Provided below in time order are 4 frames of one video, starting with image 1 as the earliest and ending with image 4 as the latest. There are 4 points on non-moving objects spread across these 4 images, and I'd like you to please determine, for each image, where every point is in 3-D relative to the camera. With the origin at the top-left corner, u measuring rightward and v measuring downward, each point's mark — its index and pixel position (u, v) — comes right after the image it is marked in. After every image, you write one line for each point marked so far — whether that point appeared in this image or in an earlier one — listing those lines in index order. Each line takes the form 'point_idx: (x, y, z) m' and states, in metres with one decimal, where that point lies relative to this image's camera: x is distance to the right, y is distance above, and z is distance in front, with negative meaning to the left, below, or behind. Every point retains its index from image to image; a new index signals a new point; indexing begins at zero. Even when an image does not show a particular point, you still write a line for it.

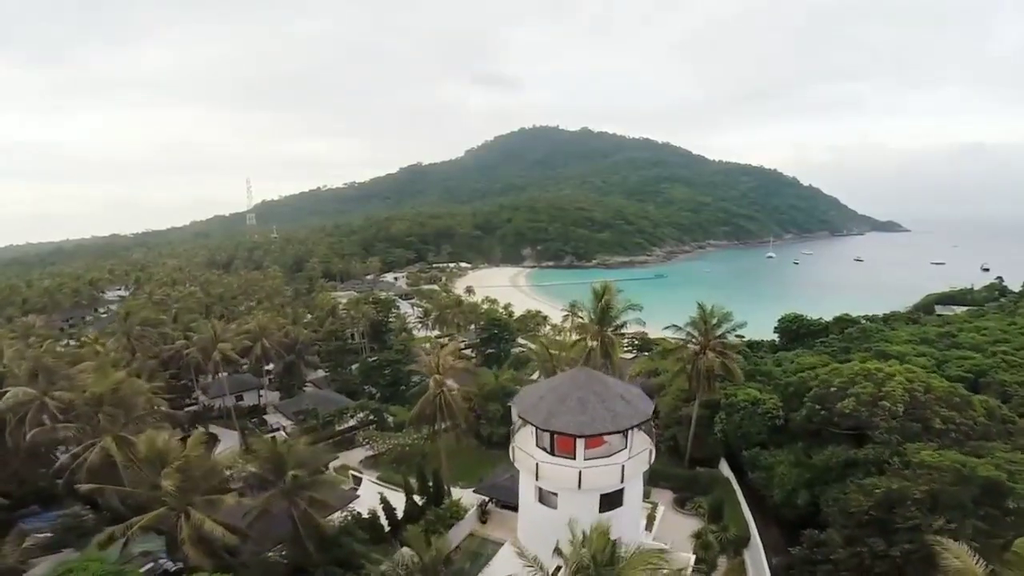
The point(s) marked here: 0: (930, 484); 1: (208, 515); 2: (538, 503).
0: (+13.6, -6.4, +17.7) m
1: (-9.8, -7.1, +17.4) m
2: (+0.7, -6.0, +15.1) m
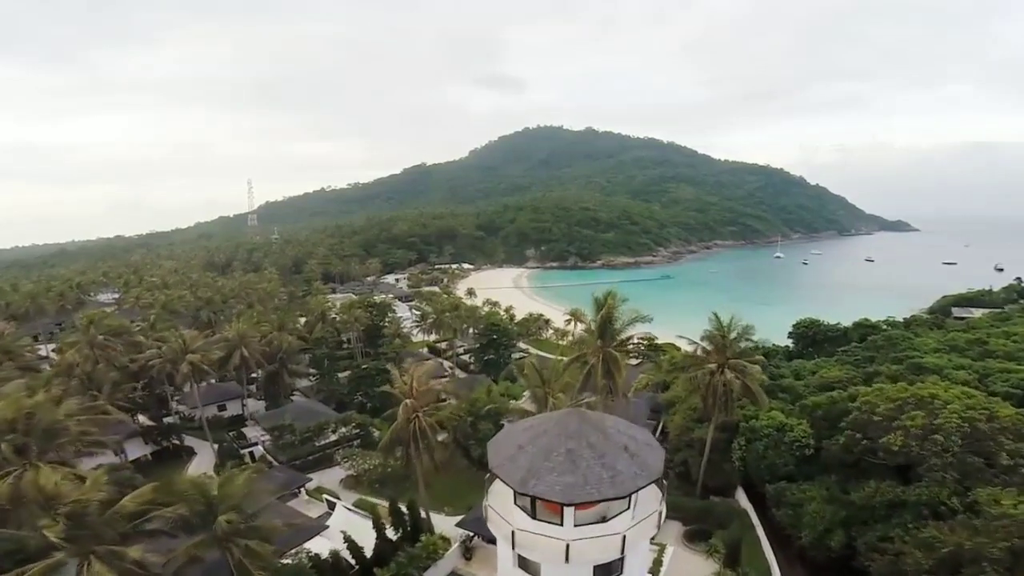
0: (+13.0, -6.7, +14.4) m
1: (-10.4, -7.5, +14.3) m
2: (+0.1, -6.3, +11.9) m
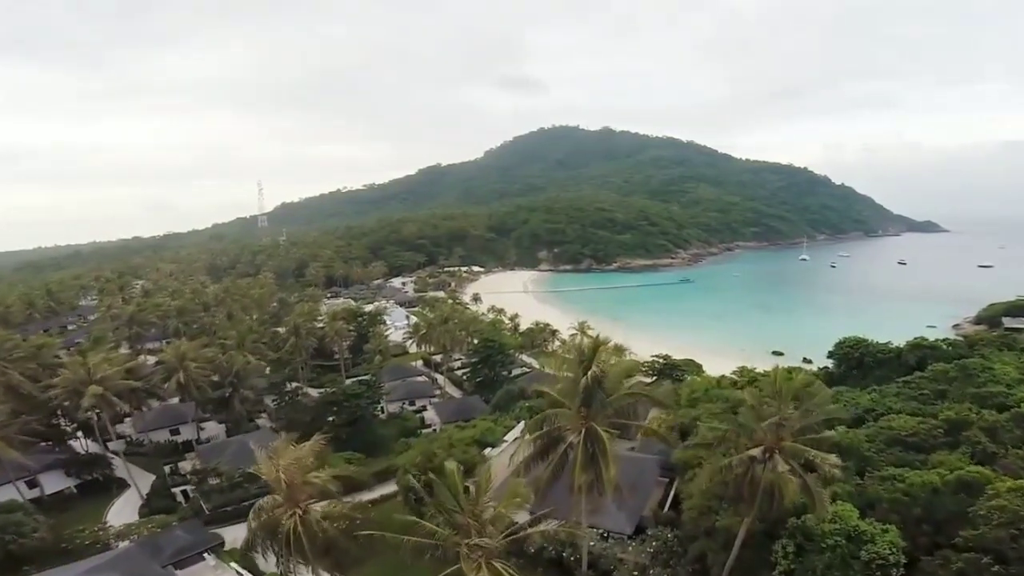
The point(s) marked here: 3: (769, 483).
0: (+11.1, -7.6, +6.8) m
1: (-12.3, -8.3, +7.5) m
2: (-1.9, -7.2, +4.8) m
3: (+7.5, -5.4, +15.8) m
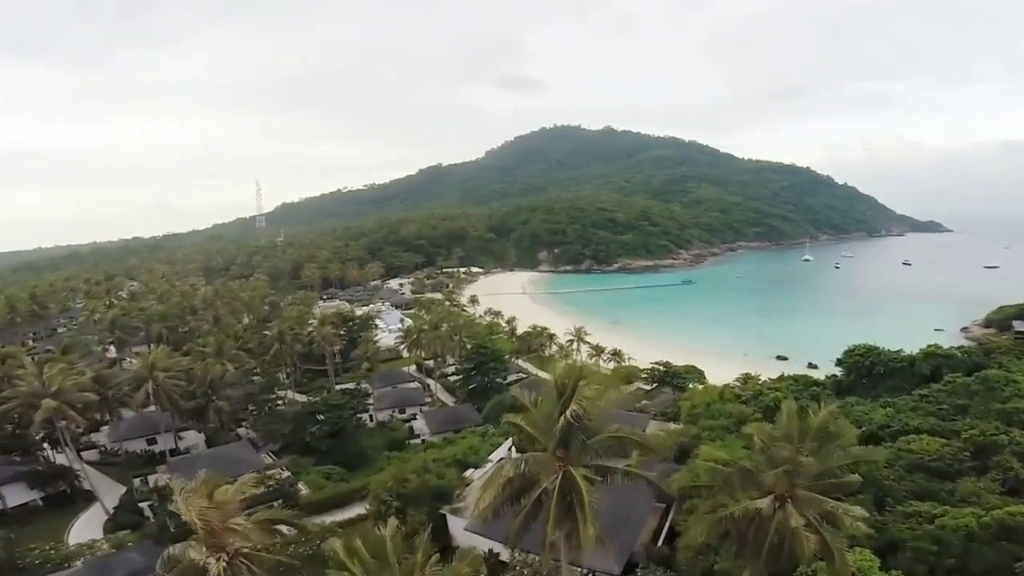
0: (+10.3, -8.0, +4.6) m
1: (-13.1, -8.7, +5.3) m
2: (-2.7, -7.6, +2.6) m
3: (+6.7, -5.8, +13.6) m
